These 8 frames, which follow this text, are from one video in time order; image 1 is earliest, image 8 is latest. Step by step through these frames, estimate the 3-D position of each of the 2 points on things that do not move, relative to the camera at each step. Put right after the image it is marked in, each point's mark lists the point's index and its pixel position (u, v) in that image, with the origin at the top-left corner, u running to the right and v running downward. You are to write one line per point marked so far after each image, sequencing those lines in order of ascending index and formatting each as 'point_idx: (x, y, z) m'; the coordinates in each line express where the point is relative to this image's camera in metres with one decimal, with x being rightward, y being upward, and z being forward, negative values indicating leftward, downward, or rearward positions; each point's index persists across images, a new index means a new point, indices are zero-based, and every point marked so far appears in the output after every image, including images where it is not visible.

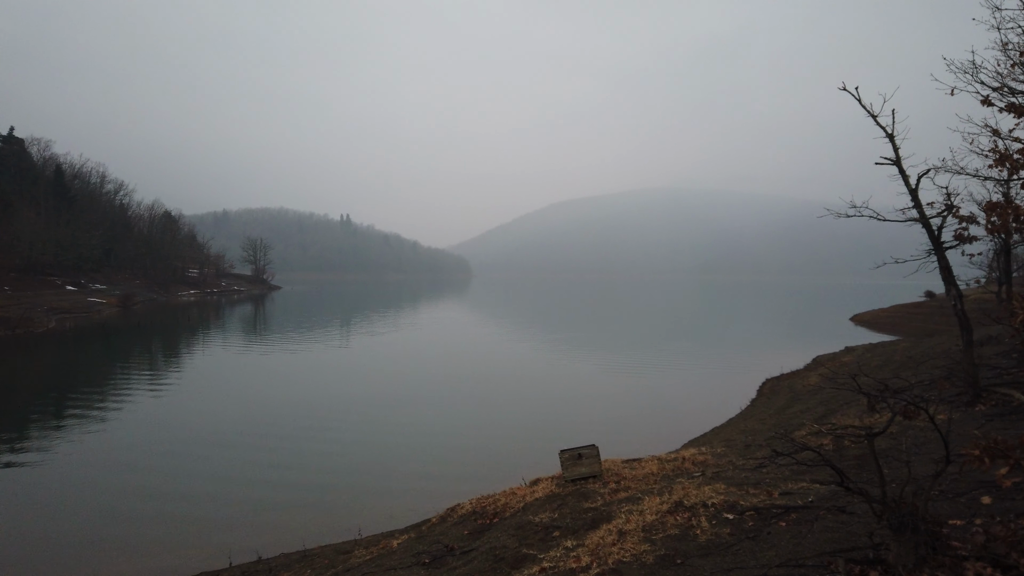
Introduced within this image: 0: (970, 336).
0: (+5.9, -0.6, +7.5) m
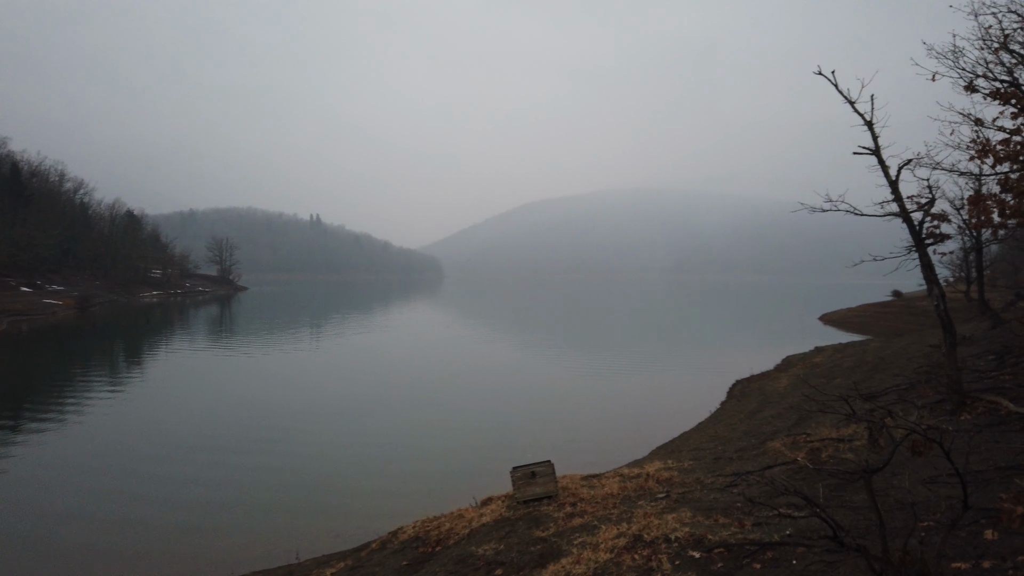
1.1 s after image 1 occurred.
0: (+5.3, -0.6, +7.0) m
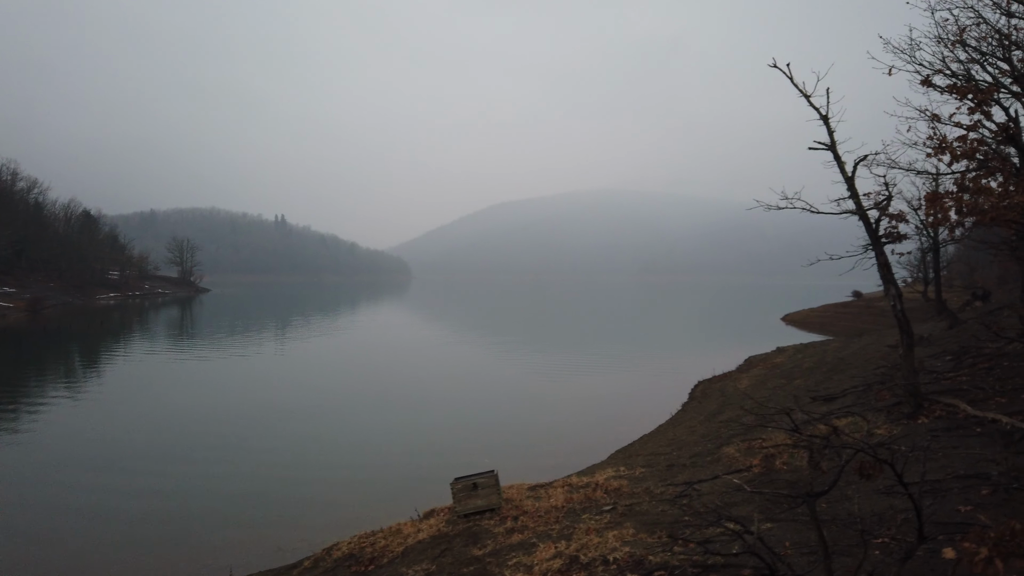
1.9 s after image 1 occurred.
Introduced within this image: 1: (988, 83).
0: (+4.6, -0.6, +6.8) m
1: (+5.7, +2.5, +7.0) m
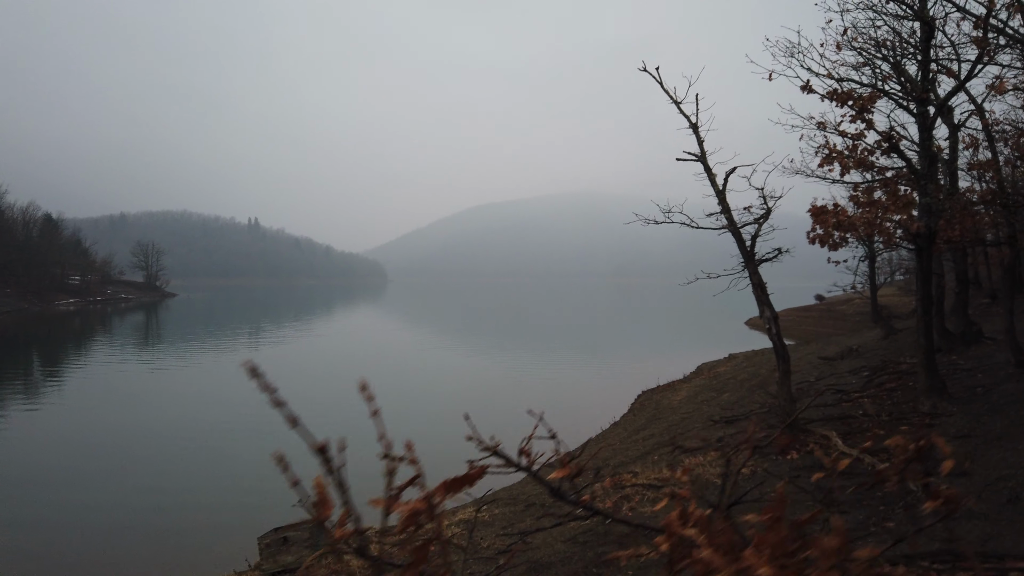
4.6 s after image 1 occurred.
0: (+2.9, -0.8, +6.3) m
1: (+4.0, +2.2, +6.5) m
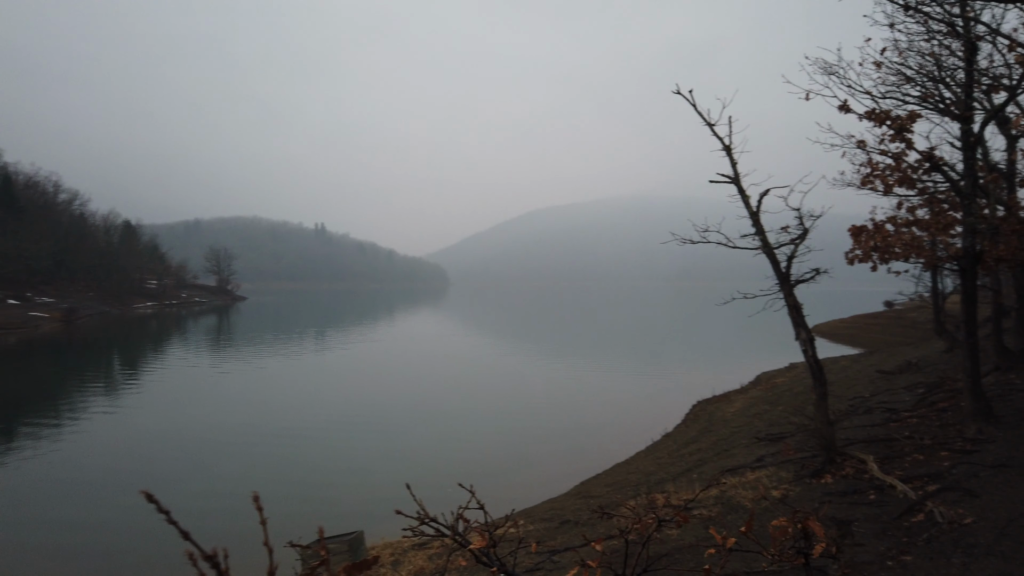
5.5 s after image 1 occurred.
0: (+3.3, -1.1, +6.3) m
1: (+4.4, +2.0, +6.4) m
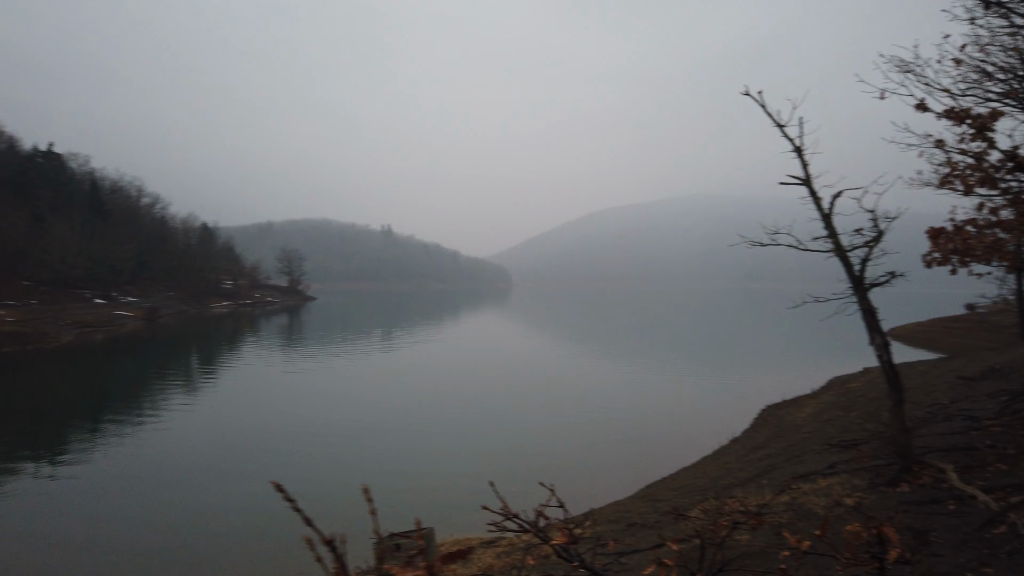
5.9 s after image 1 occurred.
0: (+4.0, -1.1, +6.1) m
1: (+5.1, +1.9, +6.1) m
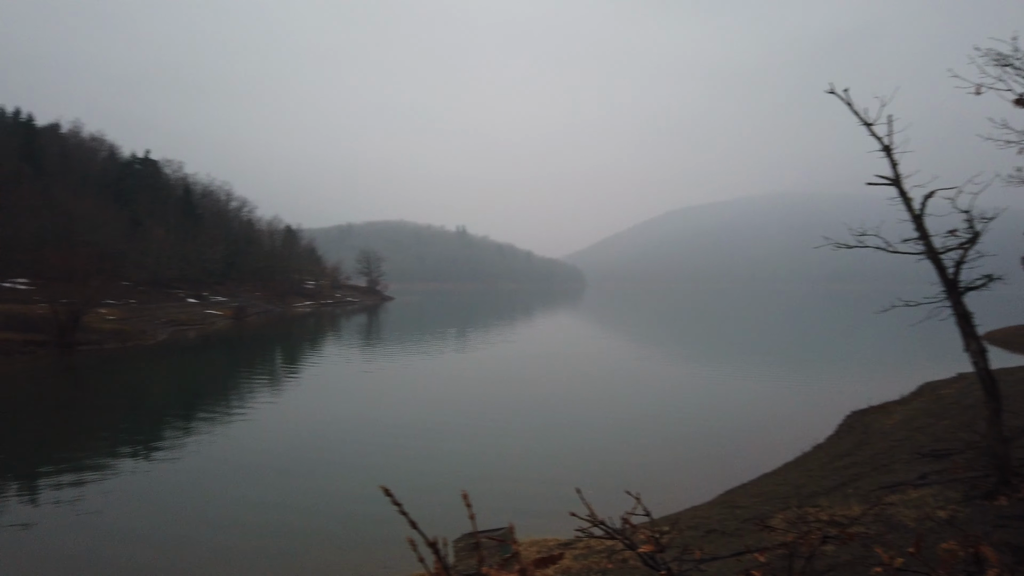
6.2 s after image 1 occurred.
0: (+4.8, -1.2, +5.8) m
1: (+6.0, +1.9, +5.7) m
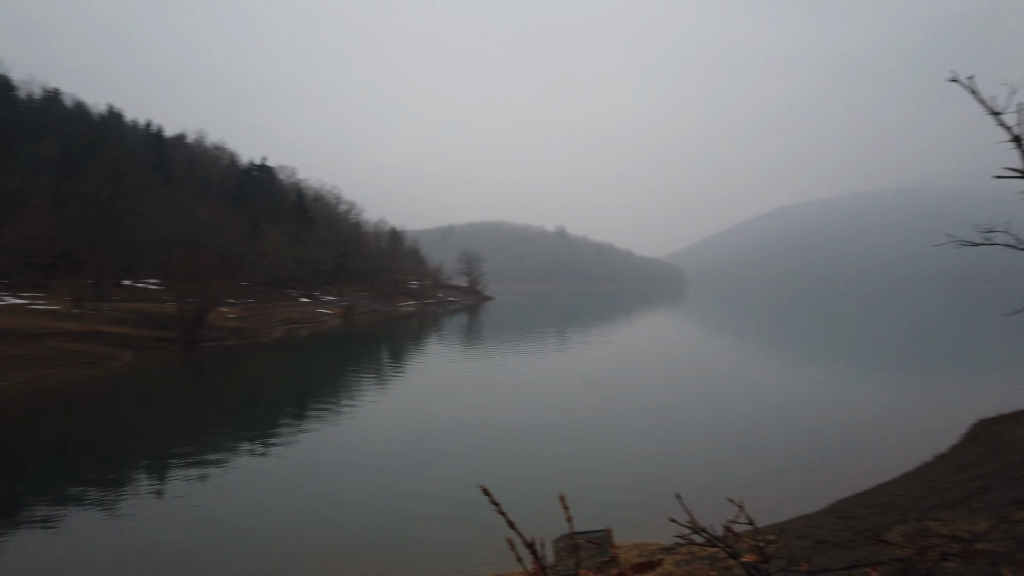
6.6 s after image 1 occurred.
0: (+5.7, -1.2, +5.2) m
1: (+6.8, +1.9, +4.9) m
